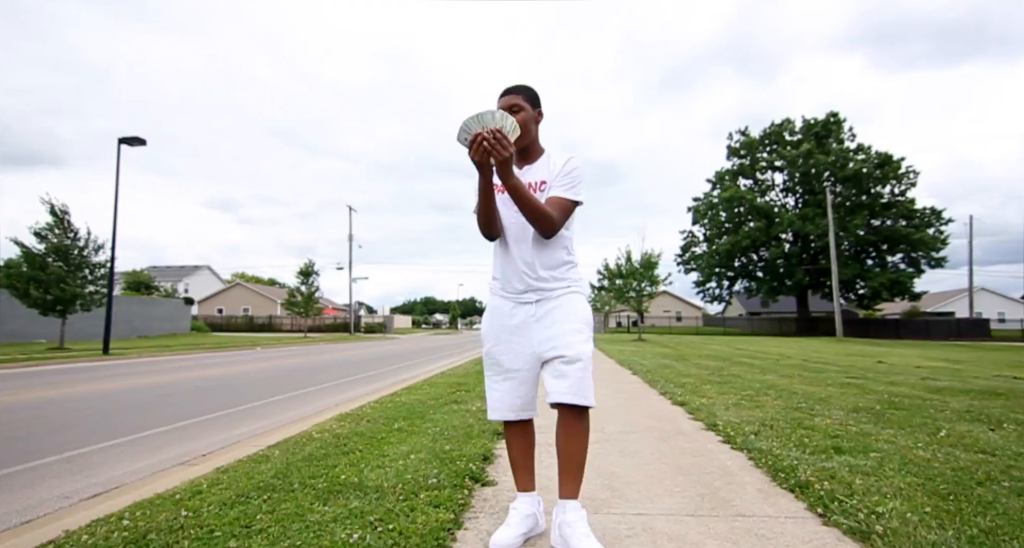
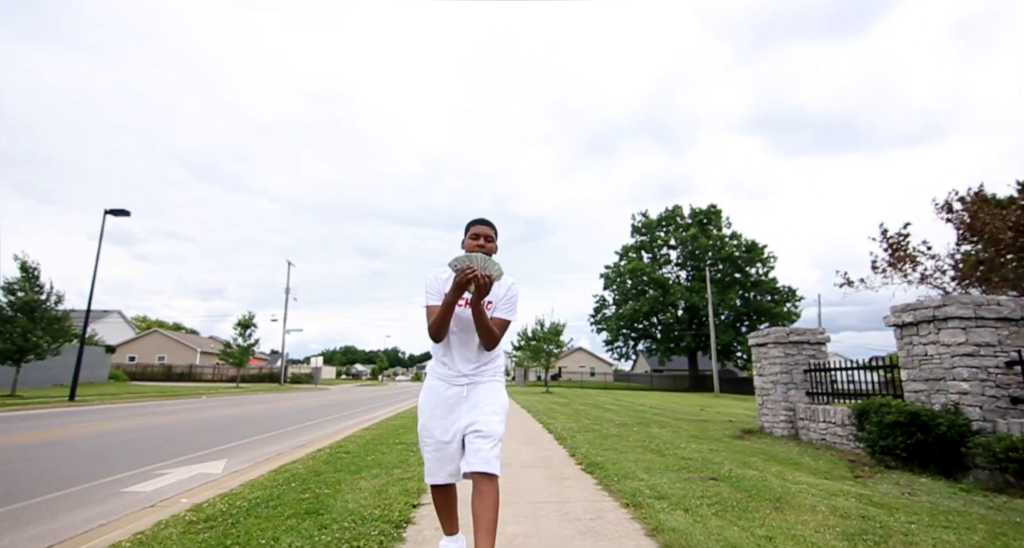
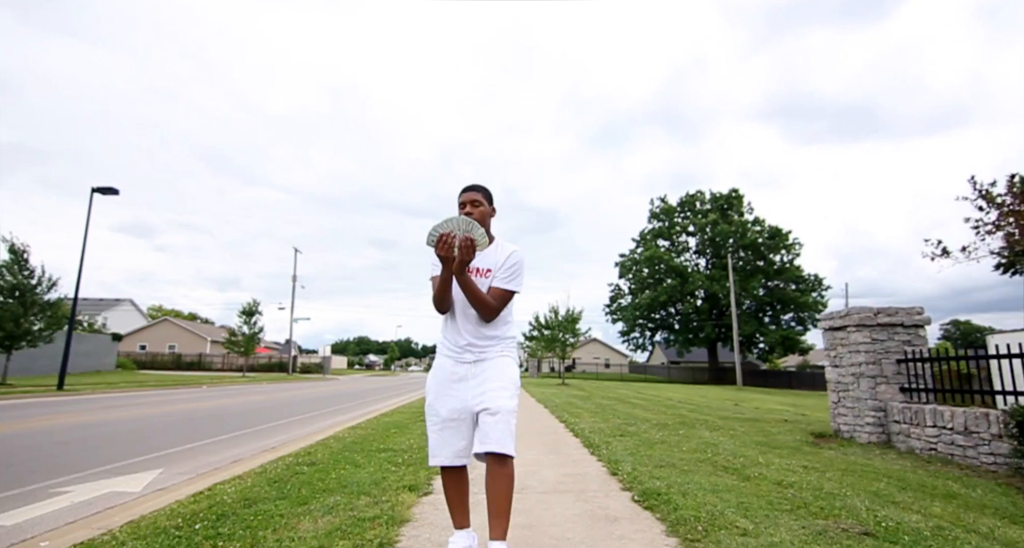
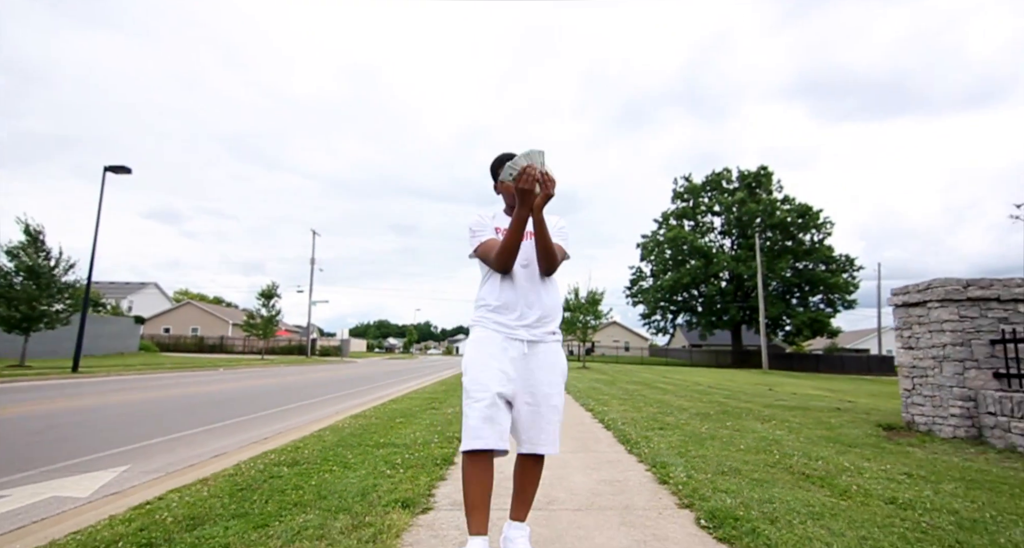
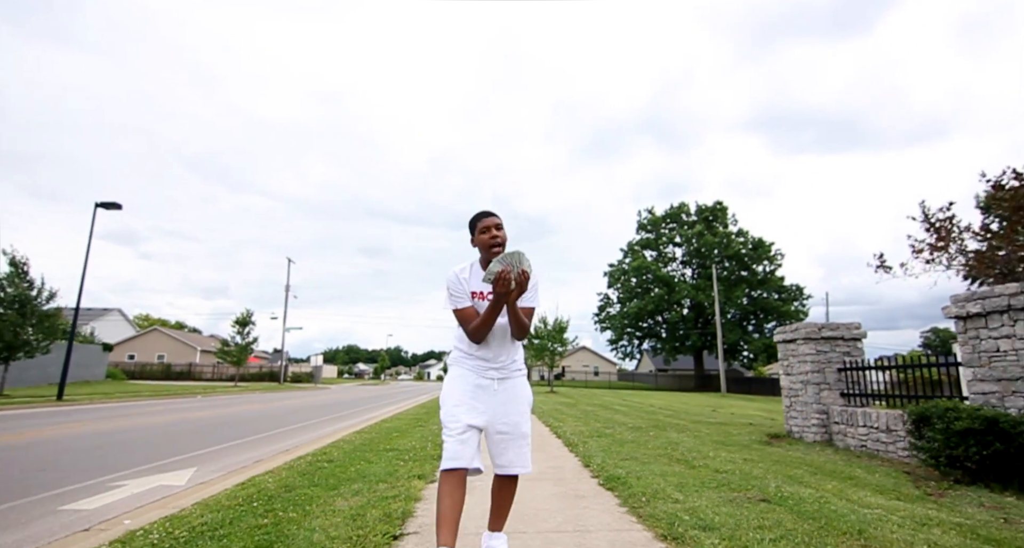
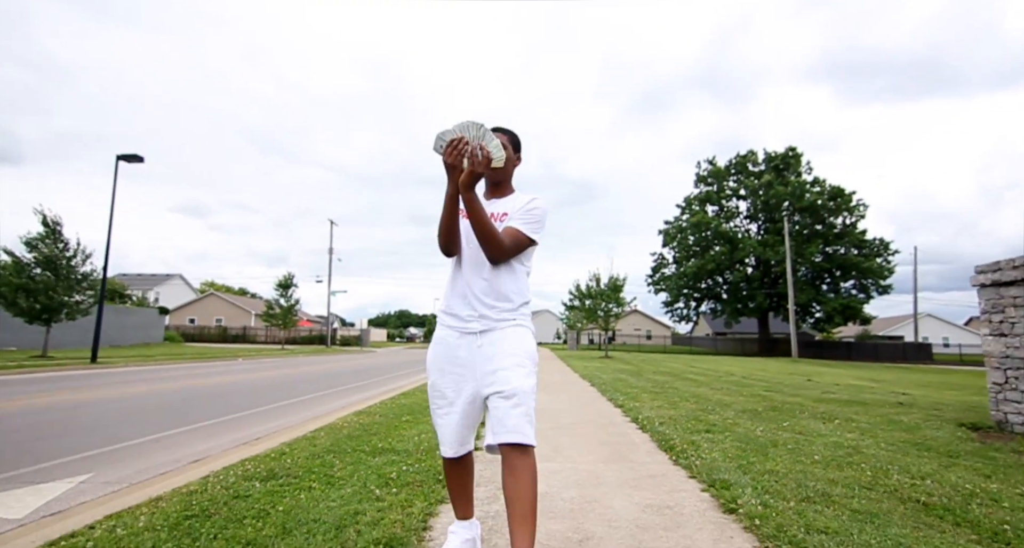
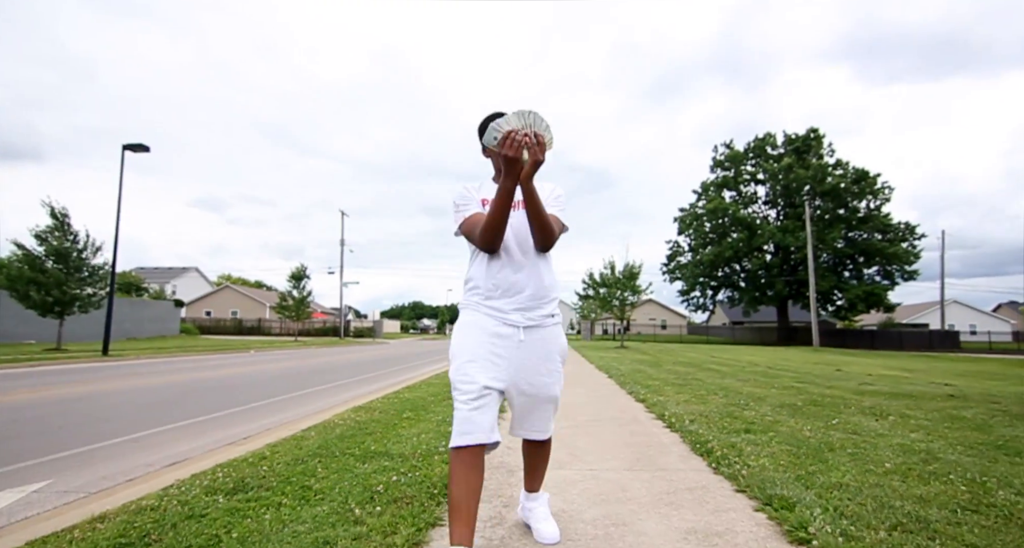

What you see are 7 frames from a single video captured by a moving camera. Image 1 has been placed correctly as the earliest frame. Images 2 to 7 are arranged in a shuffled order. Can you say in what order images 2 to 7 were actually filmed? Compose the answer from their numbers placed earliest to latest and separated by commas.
7, 6, 4, 3, 5, 2
